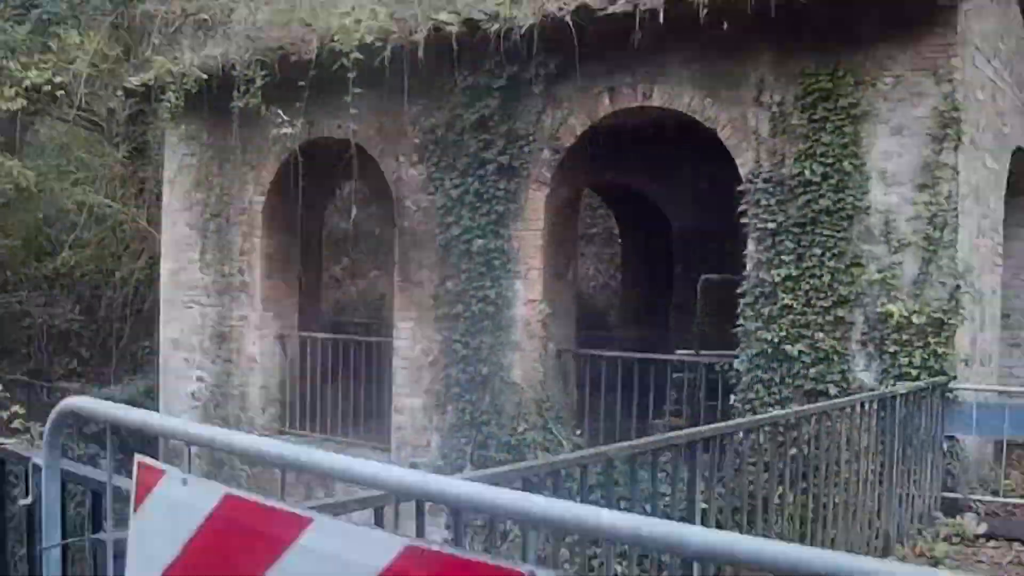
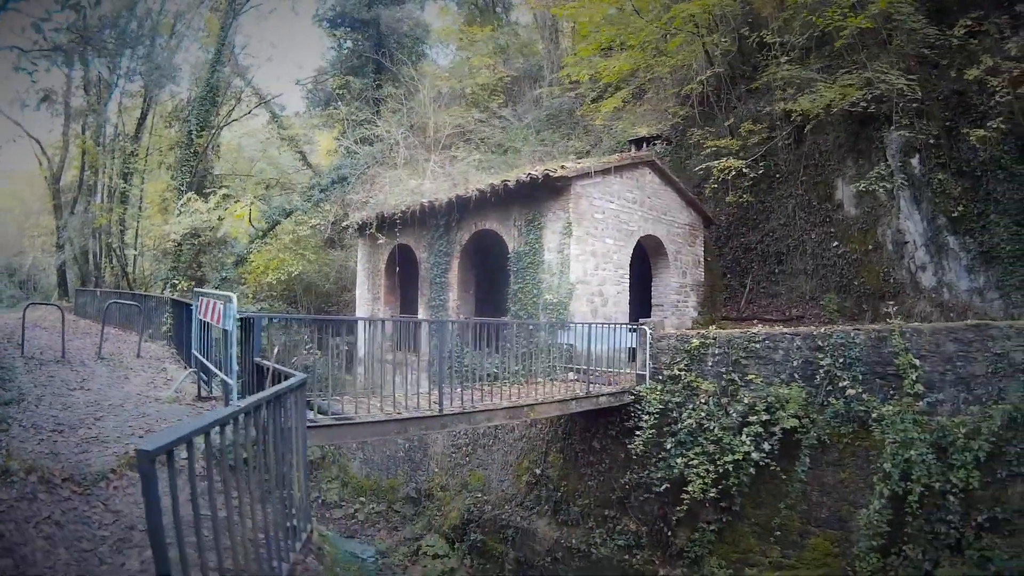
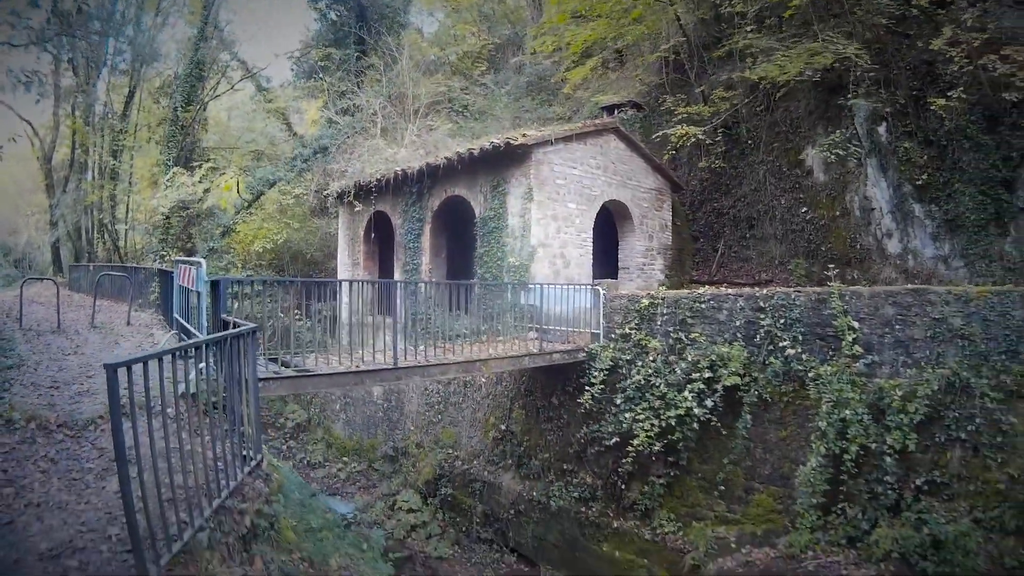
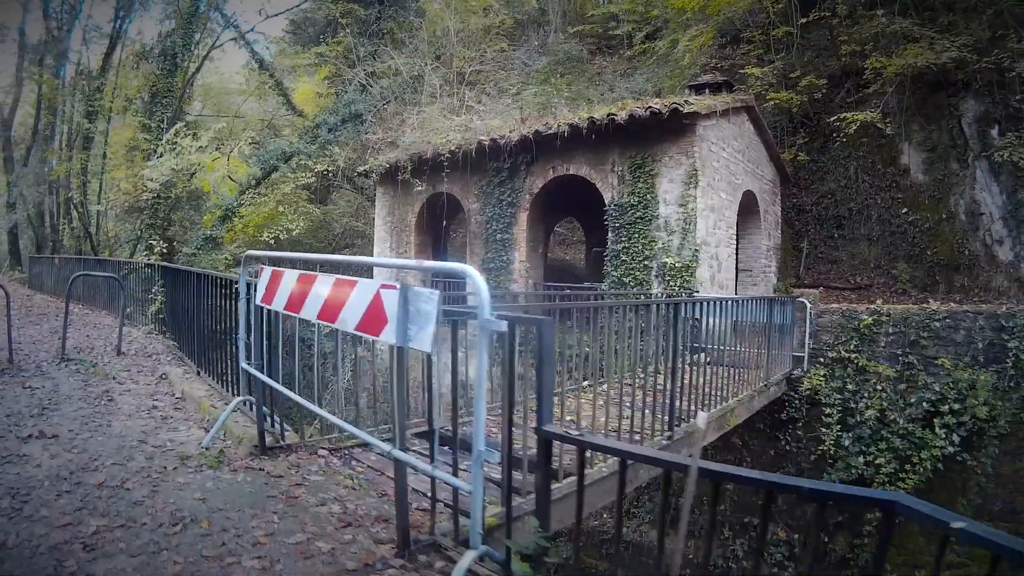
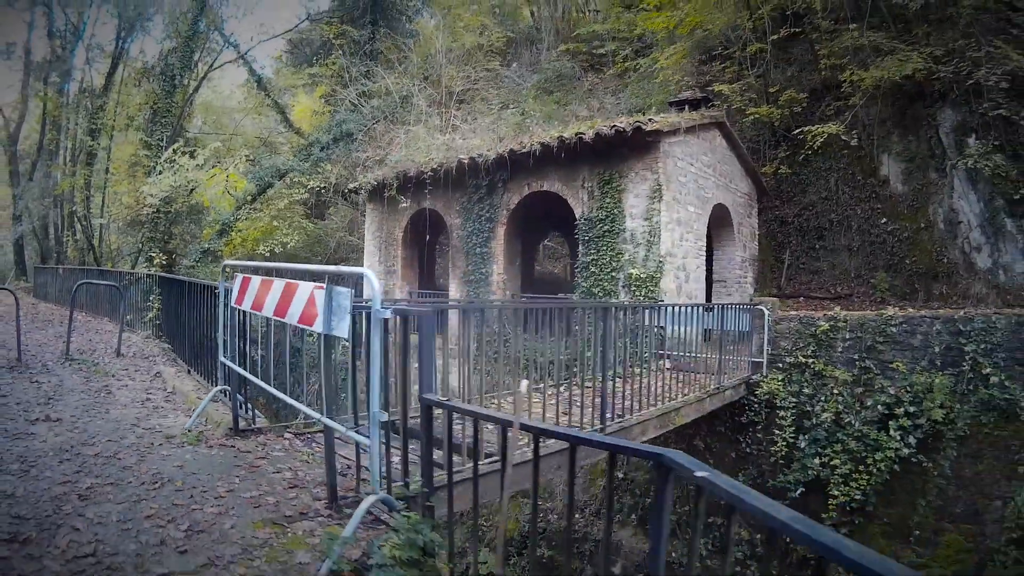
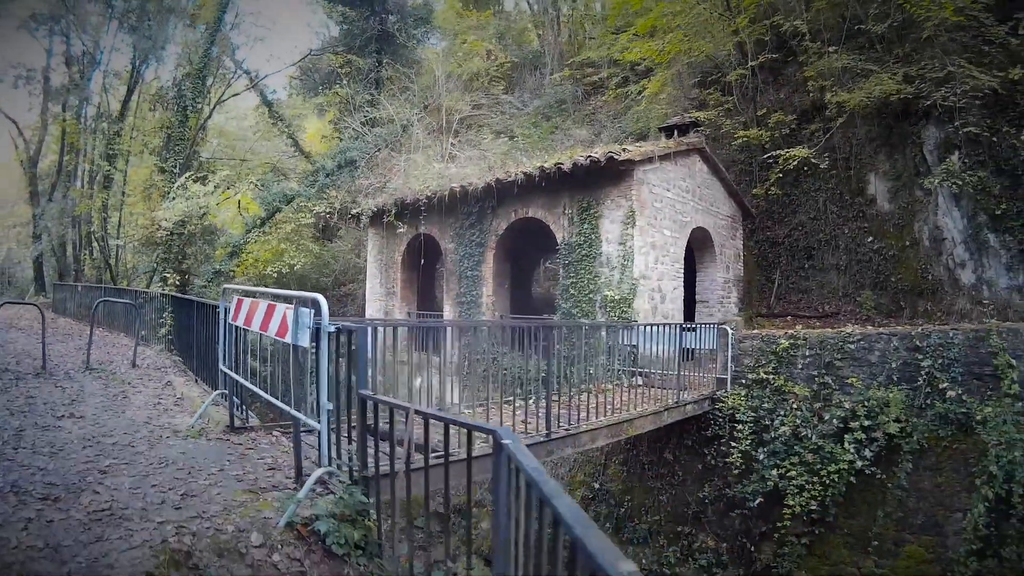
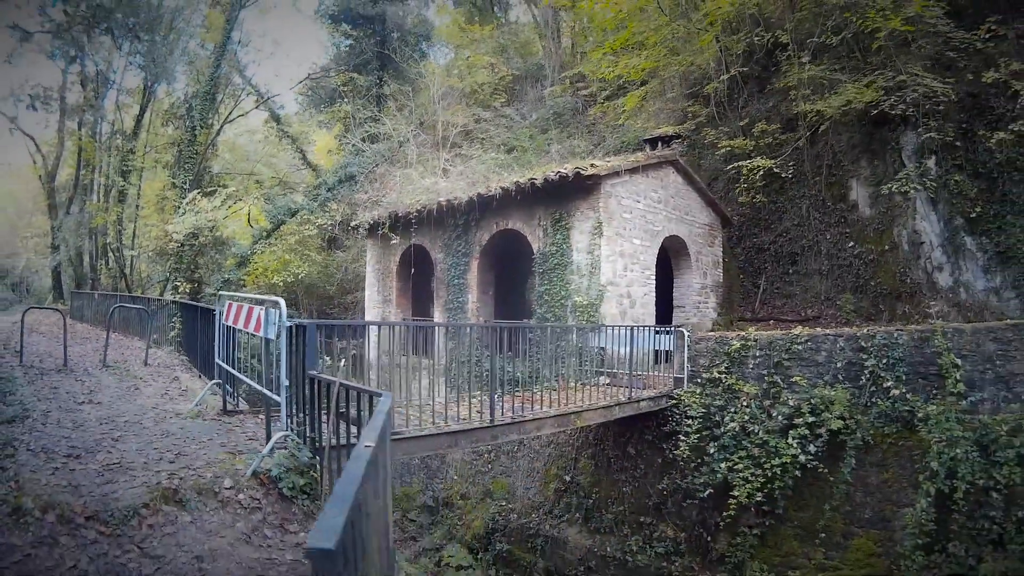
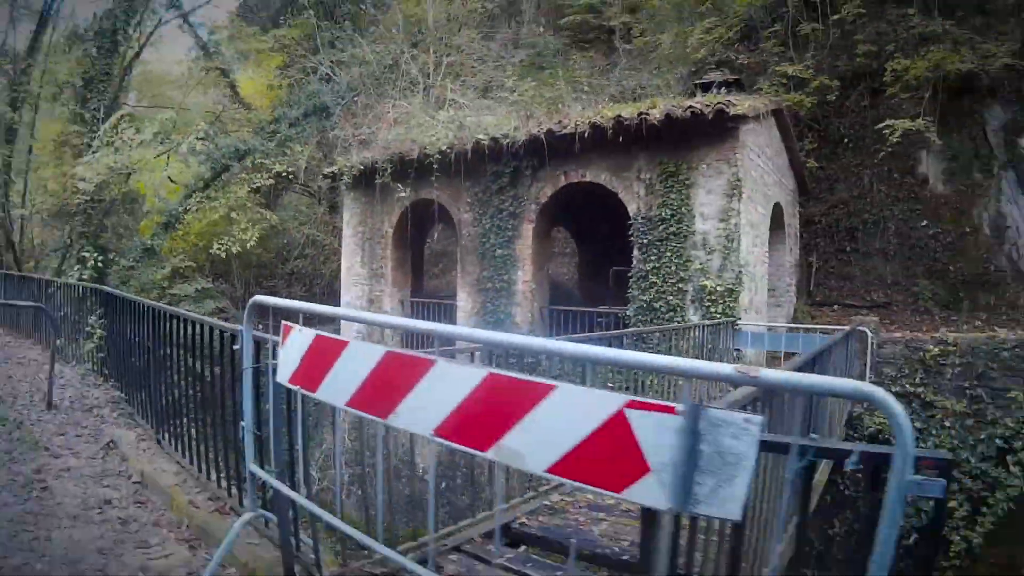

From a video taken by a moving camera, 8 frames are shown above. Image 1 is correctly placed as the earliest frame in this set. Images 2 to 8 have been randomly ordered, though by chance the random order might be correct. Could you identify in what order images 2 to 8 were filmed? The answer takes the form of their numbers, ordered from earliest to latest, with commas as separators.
8, 4, 5, 6, 7, 2, 3
